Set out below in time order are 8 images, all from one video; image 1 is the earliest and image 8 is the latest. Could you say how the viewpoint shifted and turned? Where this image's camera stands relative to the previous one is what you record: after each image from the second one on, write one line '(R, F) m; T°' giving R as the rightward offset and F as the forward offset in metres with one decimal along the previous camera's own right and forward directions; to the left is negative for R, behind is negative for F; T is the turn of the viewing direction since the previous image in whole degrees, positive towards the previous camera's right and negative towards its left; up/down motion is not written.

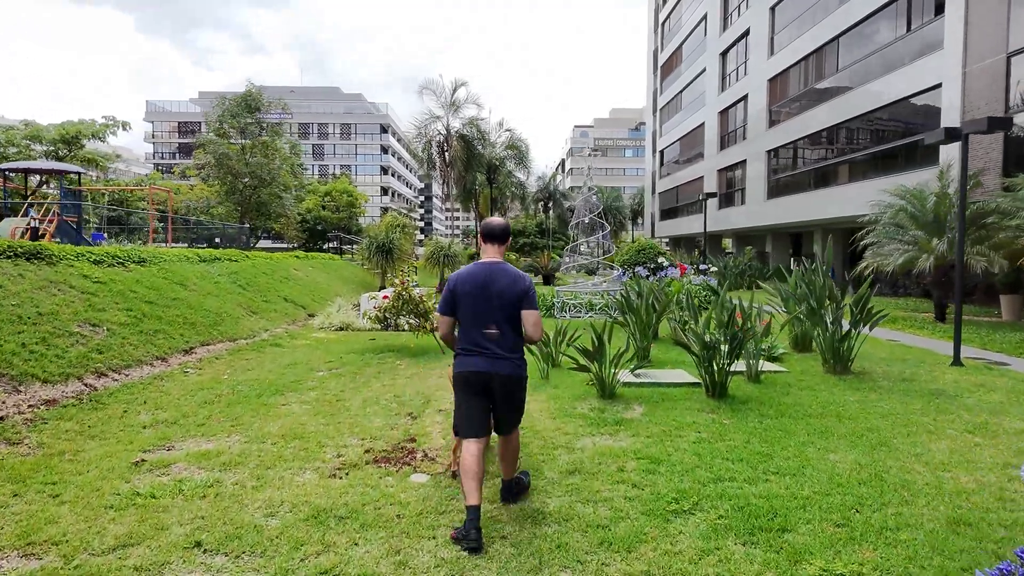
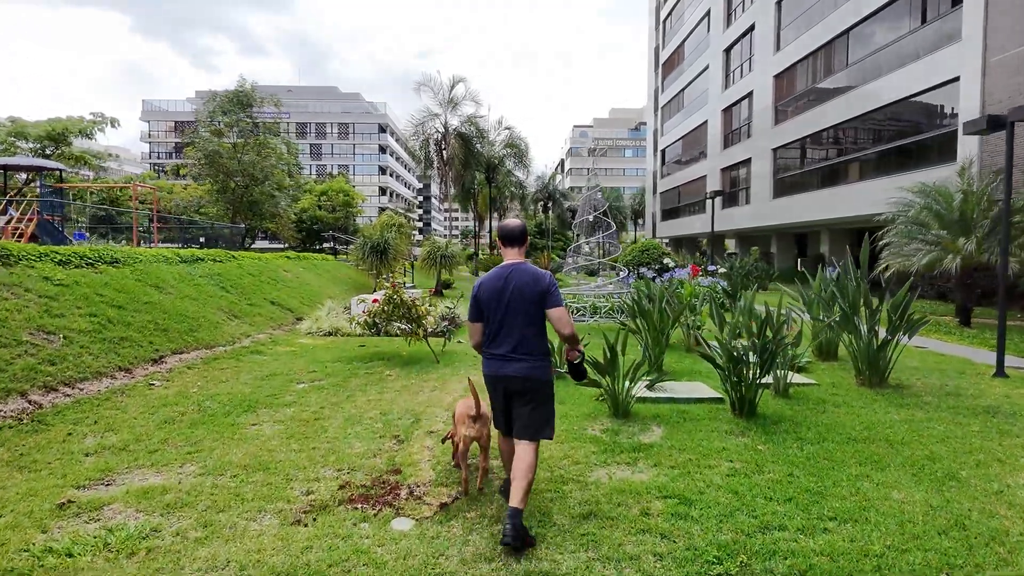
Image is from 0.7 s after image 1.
(0.0, +0.6) m; 0°
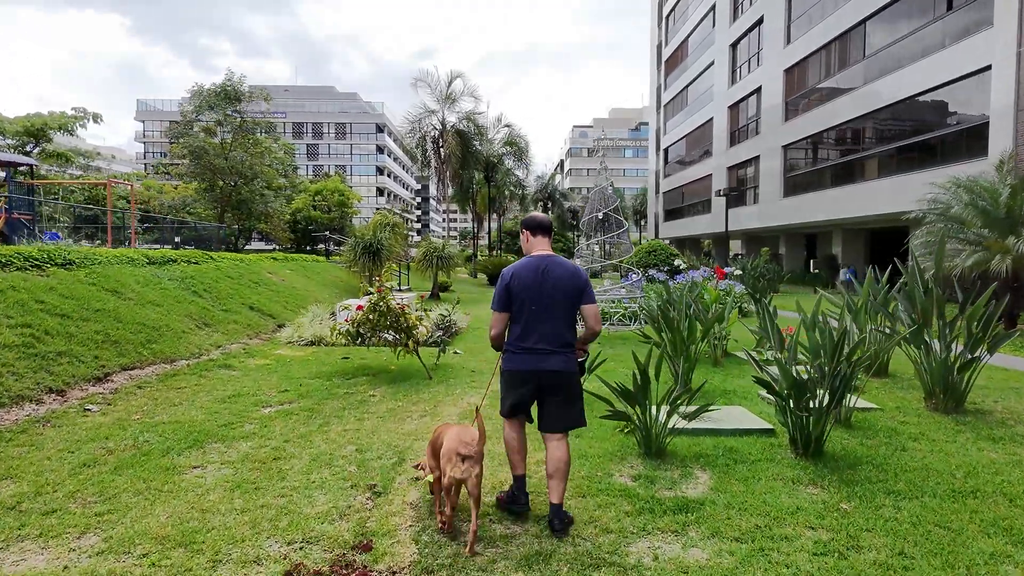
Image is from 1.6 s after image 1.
(0.0, +0.9) m; 0°
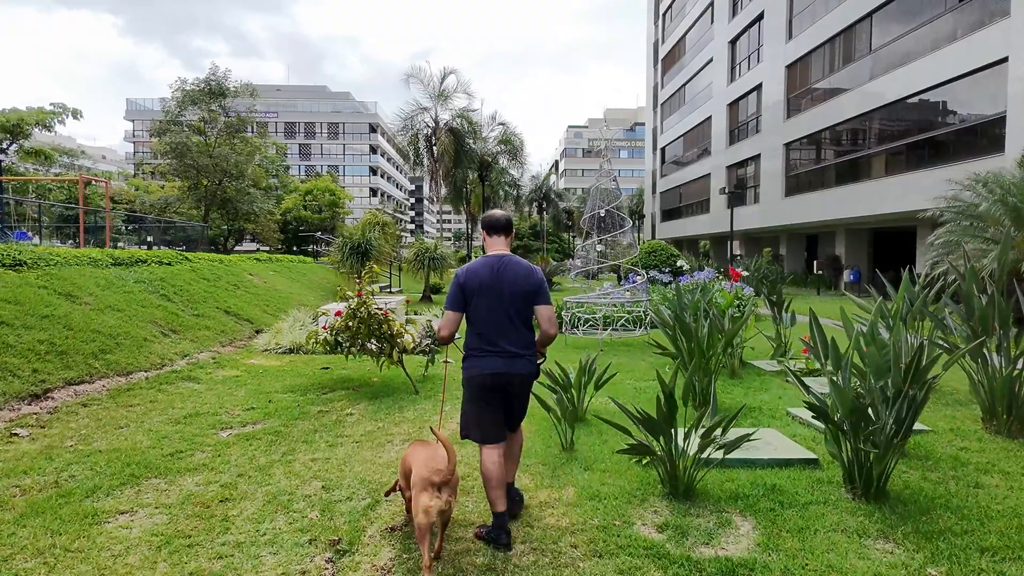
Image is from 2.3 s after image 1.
(0.0, +0.7) m; 0°
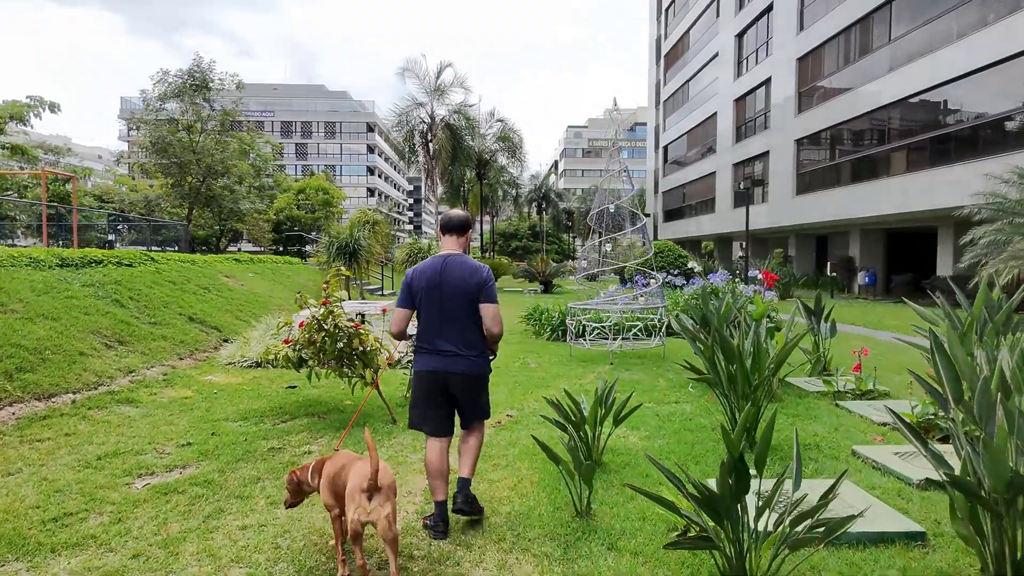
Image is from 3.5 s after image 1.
(0.0, +1.0) m; 0°
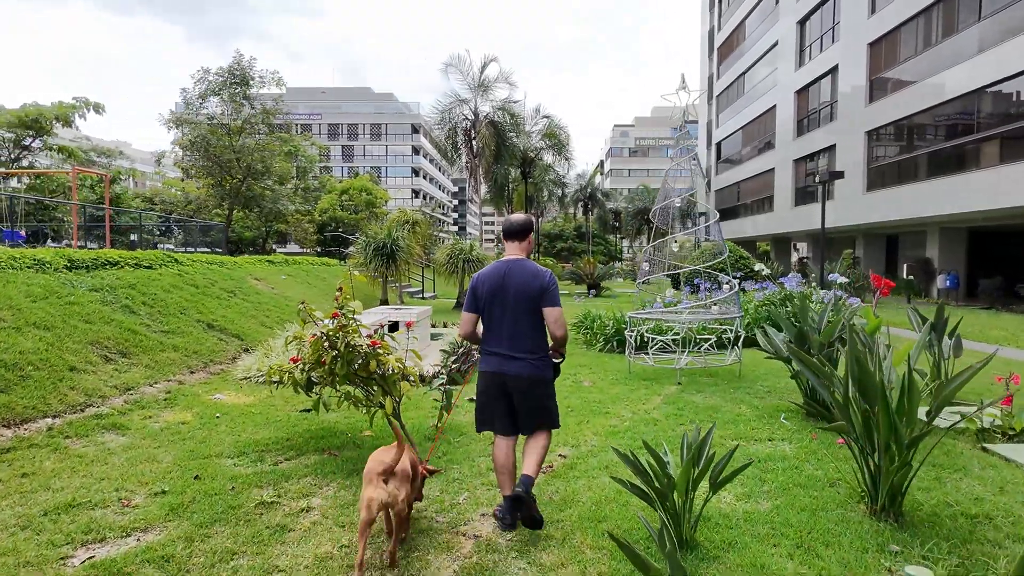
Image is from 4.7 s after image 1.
(-0.1, +1.0) m; -4°
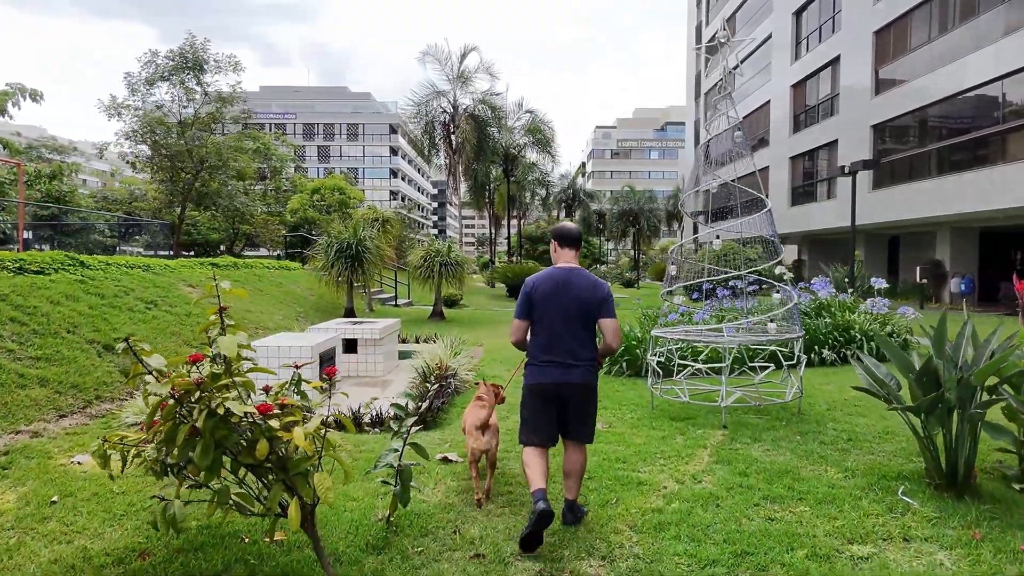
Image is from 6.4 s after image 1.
(-0.1, +1.6) m; +2°
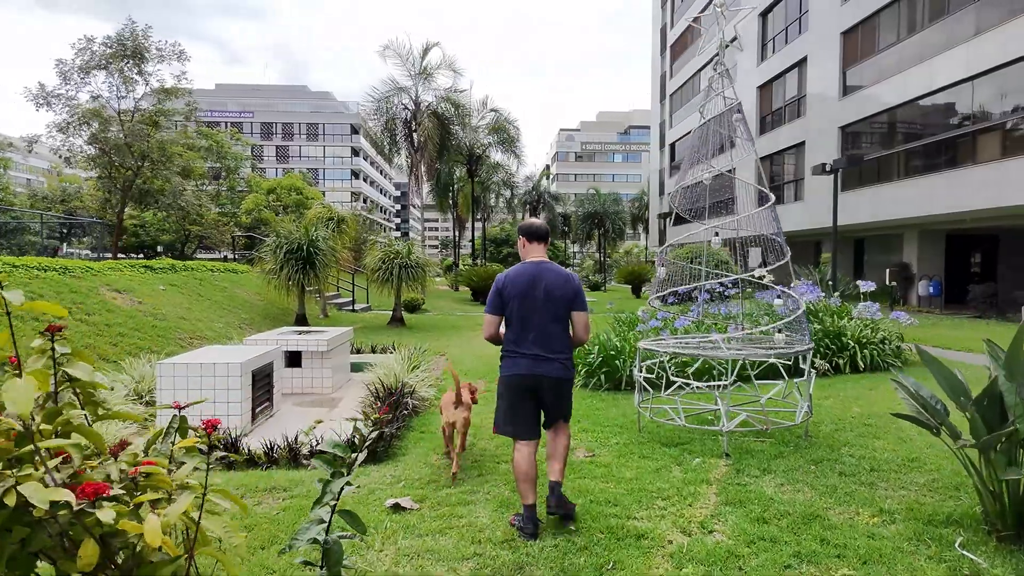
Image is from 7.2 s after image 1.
(0.0, +0.7) m; +3°
